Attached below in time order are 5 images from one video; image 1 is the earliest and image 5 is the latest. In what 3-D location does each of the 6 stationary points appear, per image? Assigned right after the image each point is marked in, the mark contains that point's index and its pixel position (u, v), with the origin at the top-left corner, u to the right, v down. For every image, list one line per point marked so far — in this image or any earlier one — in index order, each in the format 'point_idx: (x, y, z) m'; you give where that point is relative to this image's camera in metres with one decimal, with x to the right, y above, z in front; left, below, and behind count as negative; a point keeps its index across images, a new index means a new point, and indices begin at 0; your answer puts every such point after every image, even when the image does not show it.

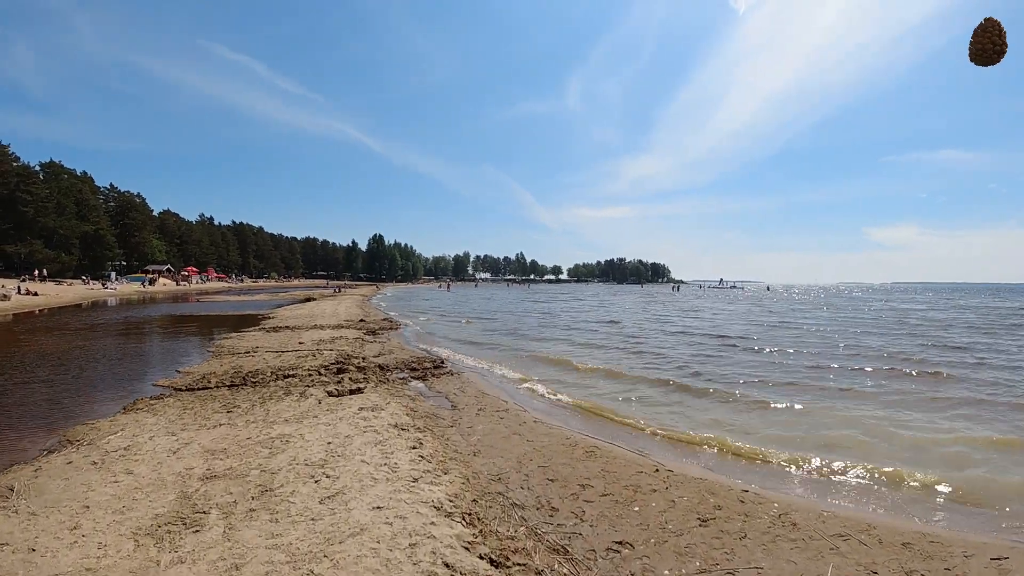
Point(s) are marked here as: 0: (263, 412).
0: (-3.4, -1.7, +9.2) m
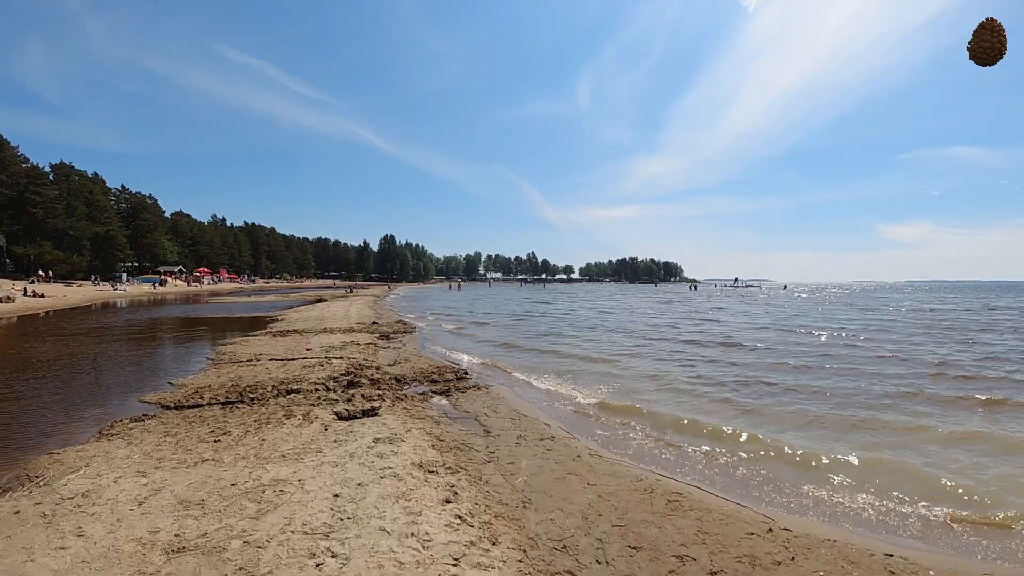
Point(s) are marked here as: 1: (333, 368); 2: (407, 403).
0: (-2.8, -1.7, +7.5) m
1: (-3.5, -1.6, +13.4) m
2: (-1.6, -1.7, +10.1) m
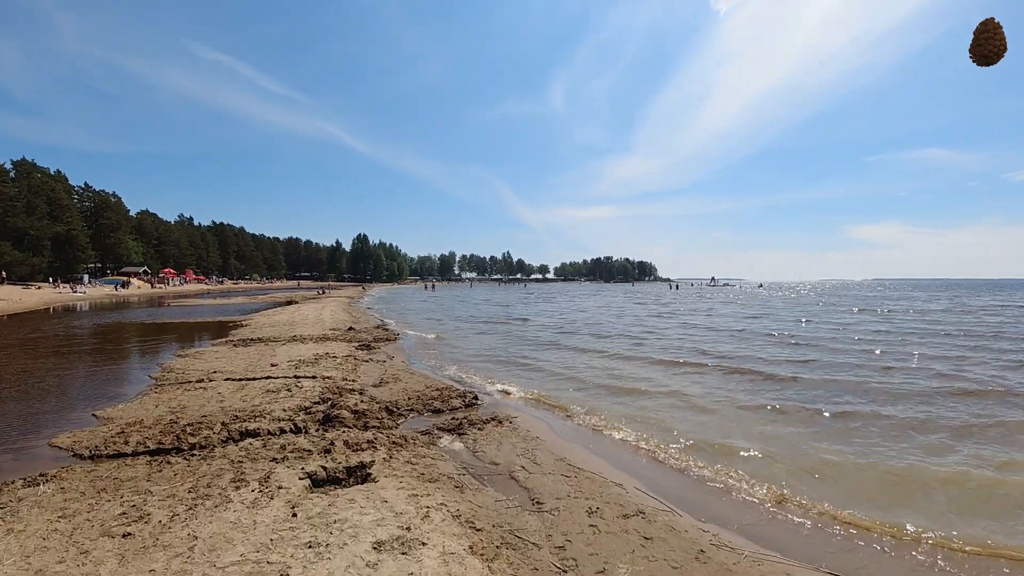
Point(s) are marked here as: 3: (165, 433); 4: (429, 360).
0: (-2.2, -1.8, +4.6) m
1: (-3.2, -1.6, +10.5) m
2: (-1.1, -1.7, +7.3) m
3: (-4.5, -1.8, +8.8) m
4: (-2.0, -1.8, +16.6) m
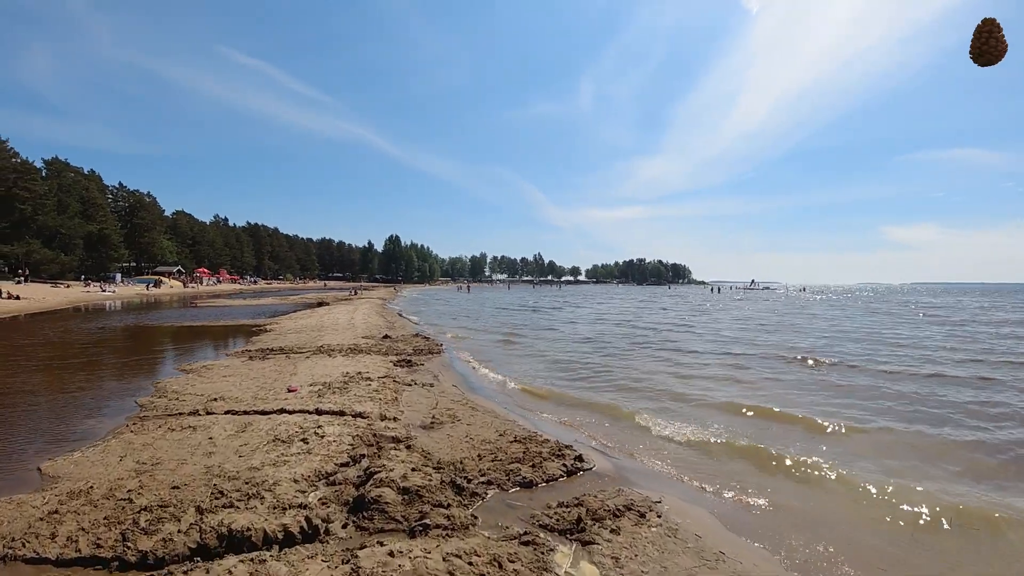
0: (-1.2, -1.8, +1.3) m
1: (-1.9, -1.7, +7.2) m
2: (0.0, -1.8, +3.9) m
3: (-3.3, -1.8, +5.6) m
4: (-0.4, -1.8, +13.3) m
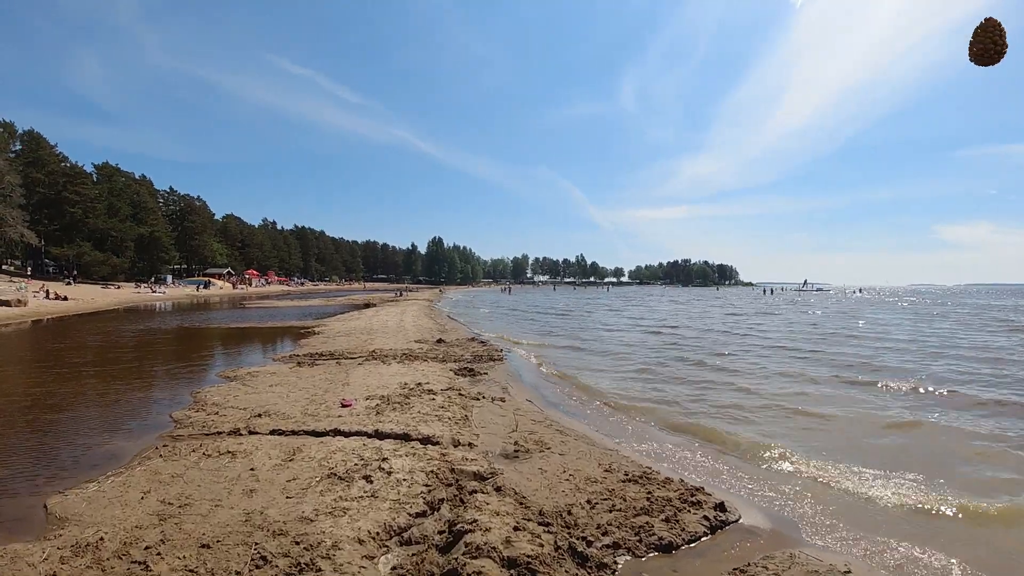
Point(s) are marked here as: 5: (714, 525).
0: (-0.6, -1.8, -0.3) m
1: (-0.9, -1.7, +5.7) m
2: (+0.8, -1.8, +2.3) m
3: (-2.4, -1.8, +4.1) m
4: (+0.9, -1.8, +11.6) m
5: (+1.6, -1.8, +5.1) m
